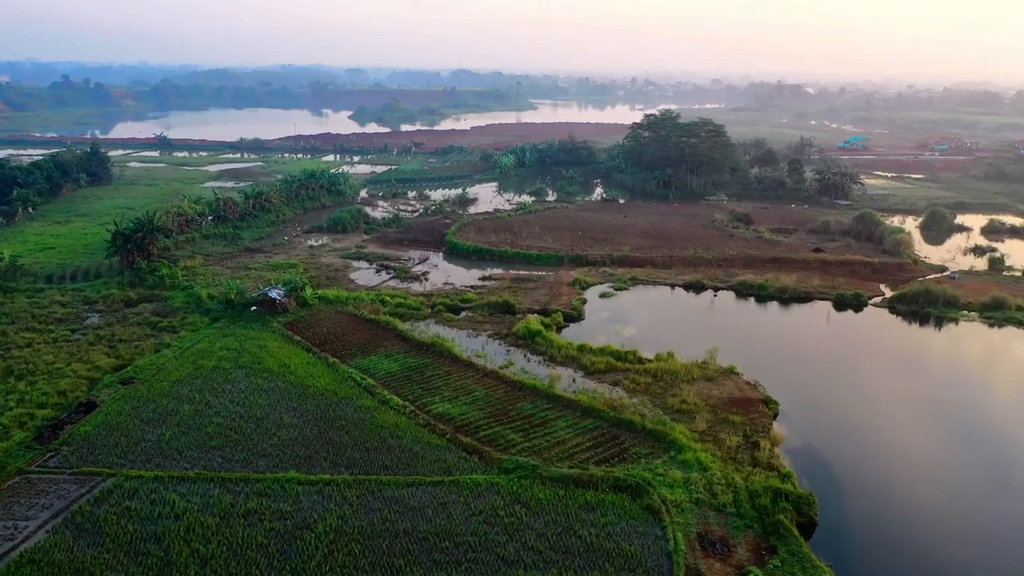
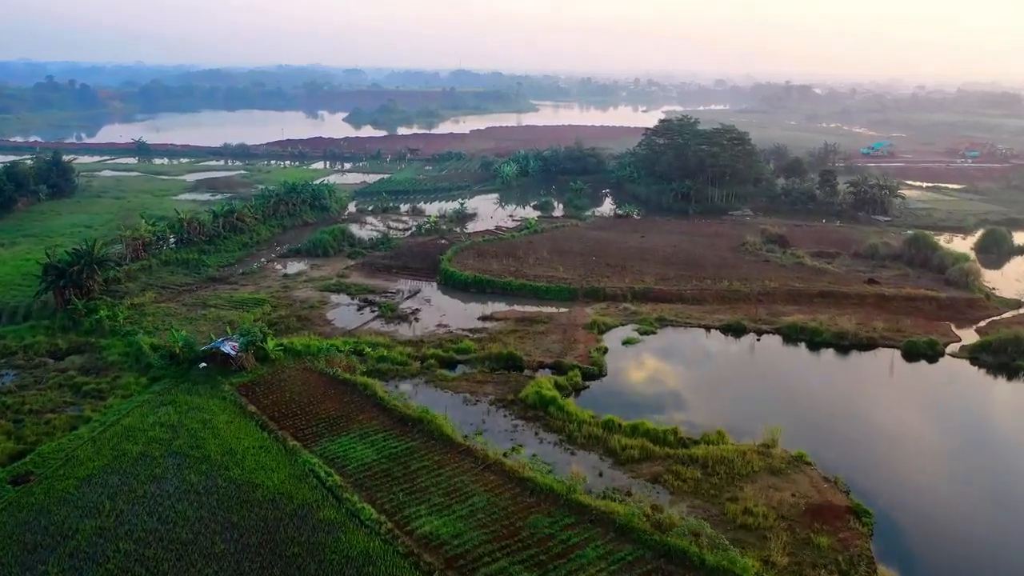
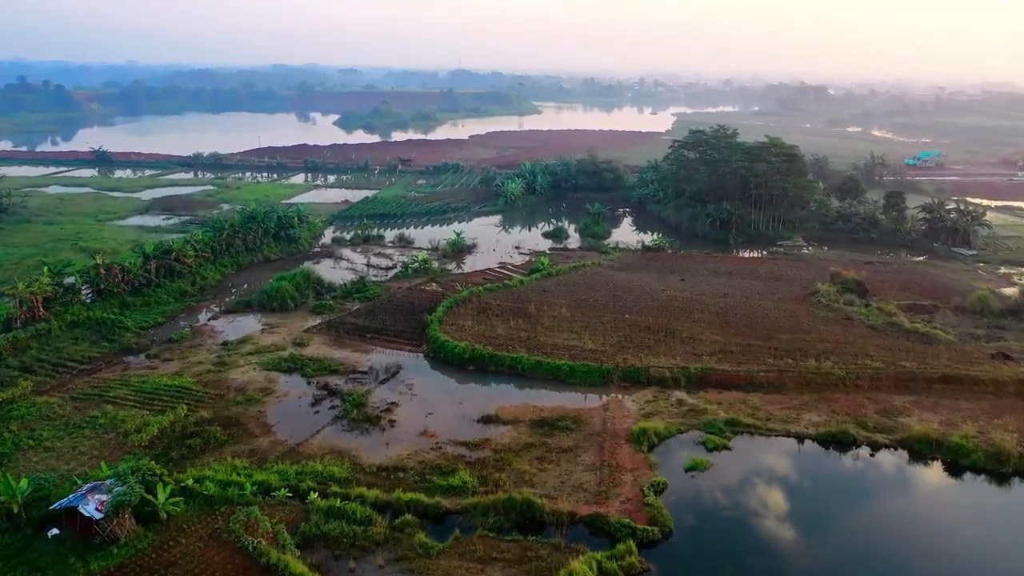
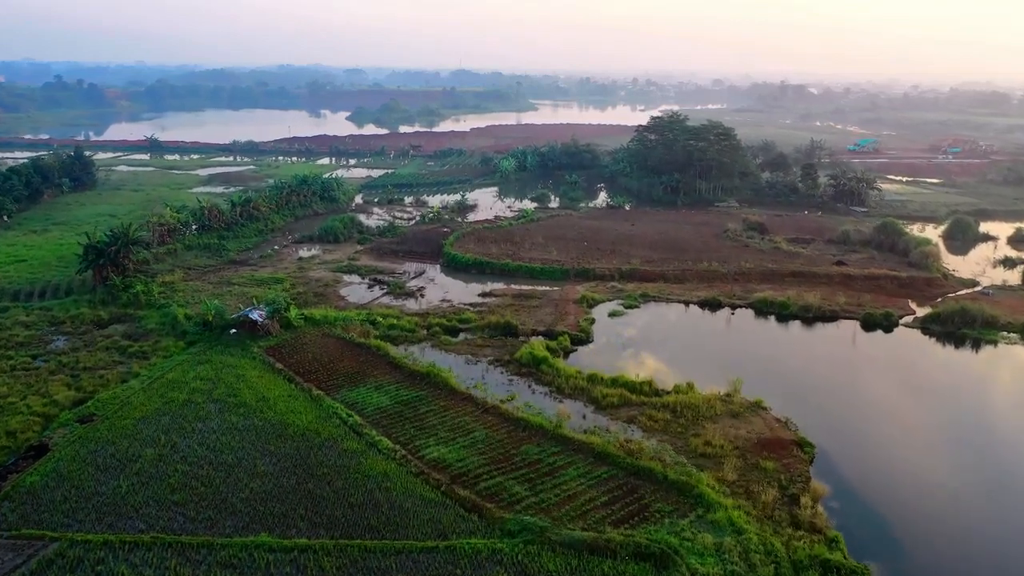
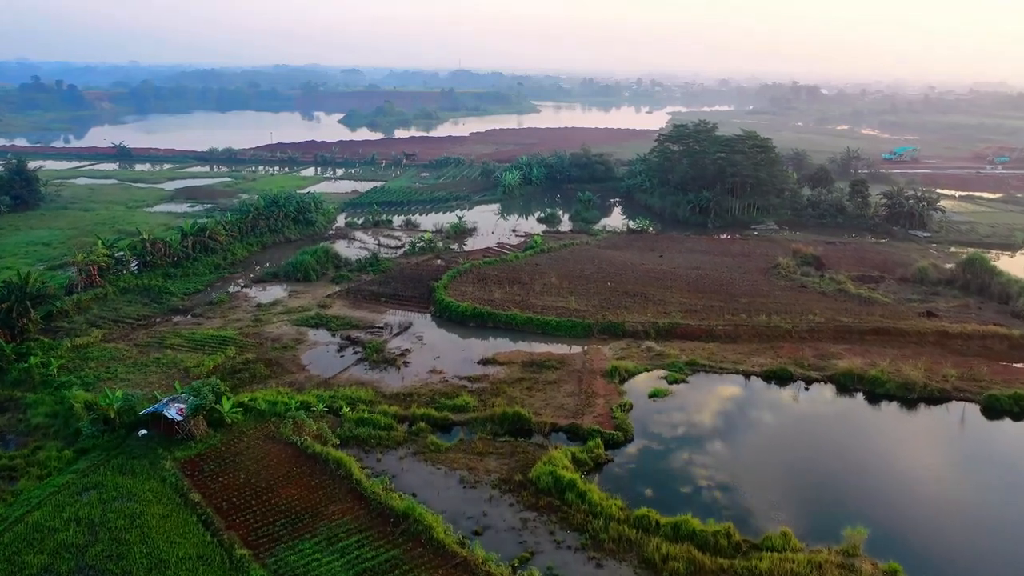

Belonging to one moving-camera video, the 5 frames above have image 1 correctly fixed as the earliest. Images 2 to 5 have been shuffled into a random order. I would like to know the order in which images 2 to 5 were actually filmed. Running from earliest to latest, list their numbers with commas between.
4, 2, 5, 3
